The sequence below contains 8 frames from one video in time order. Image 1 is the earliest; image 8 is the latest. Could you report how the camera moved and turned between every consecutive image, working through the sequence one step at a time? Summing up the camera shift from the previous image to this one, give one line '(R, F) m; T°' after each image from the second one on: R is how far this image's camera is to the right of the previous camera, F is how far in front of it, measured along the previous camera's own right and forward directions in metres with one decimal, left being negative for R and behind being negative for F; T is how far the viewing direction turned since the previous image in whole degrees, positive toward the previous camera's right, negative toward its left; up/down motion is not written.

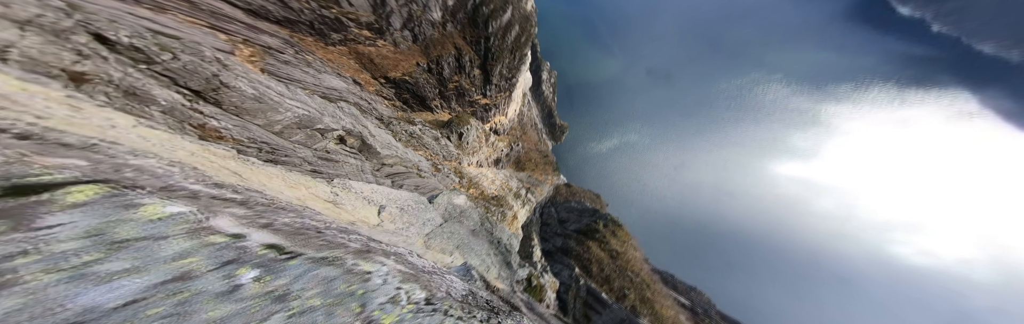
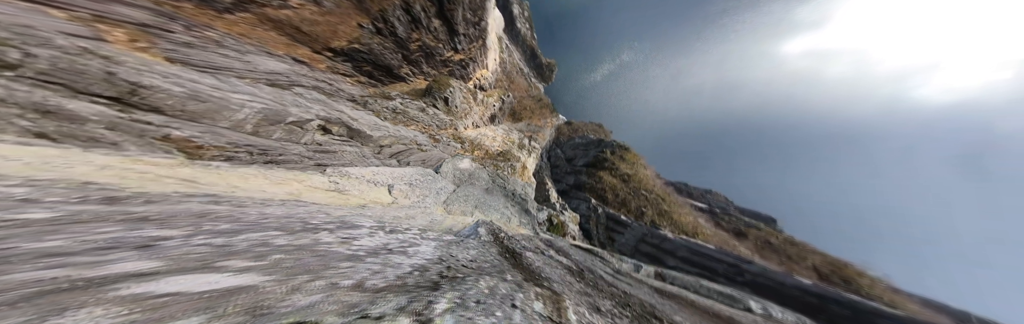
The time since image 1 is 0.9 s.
(+1.0, +0.7) m; -3°
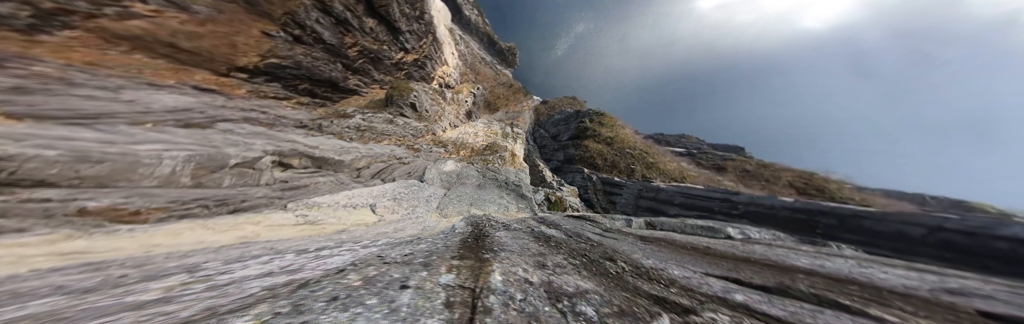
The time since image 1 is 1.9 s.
(+1.7, +0.1) m; +2°
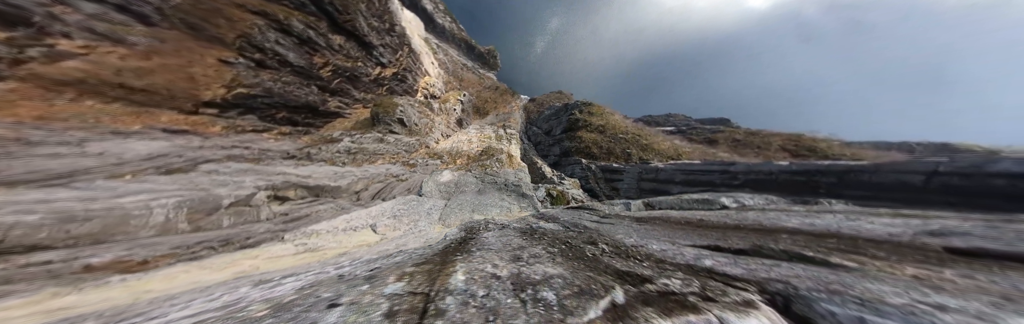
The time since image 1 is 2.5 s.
(+0.8, -0.1) m; 0°
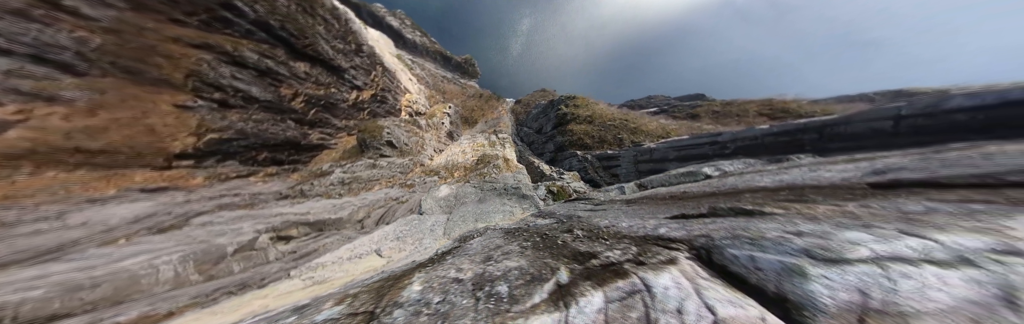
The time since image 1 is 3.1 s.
(+0.8, -0.4) m; +1°
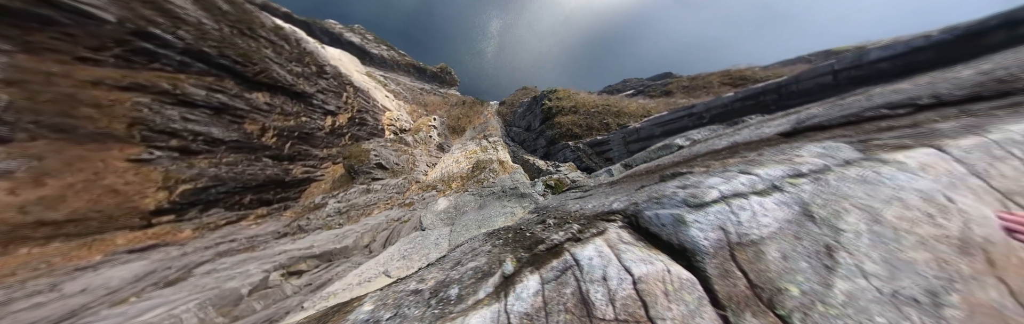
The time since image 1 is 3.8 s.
(+0.6, -0.6) m; +1°
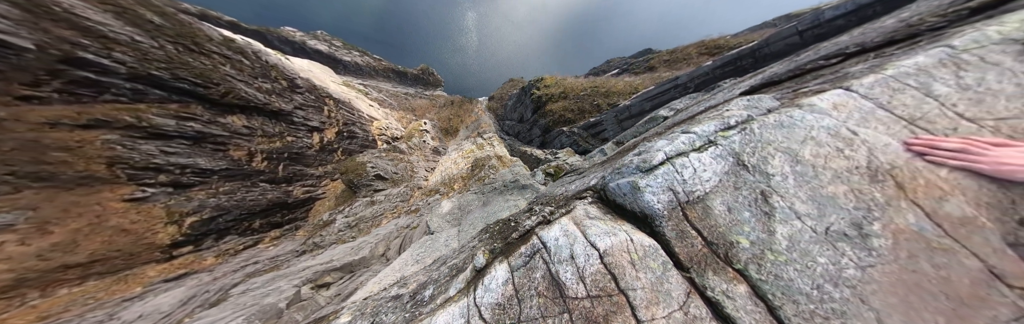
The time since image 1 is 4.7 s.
(+0.2, -0.4) m; +1°
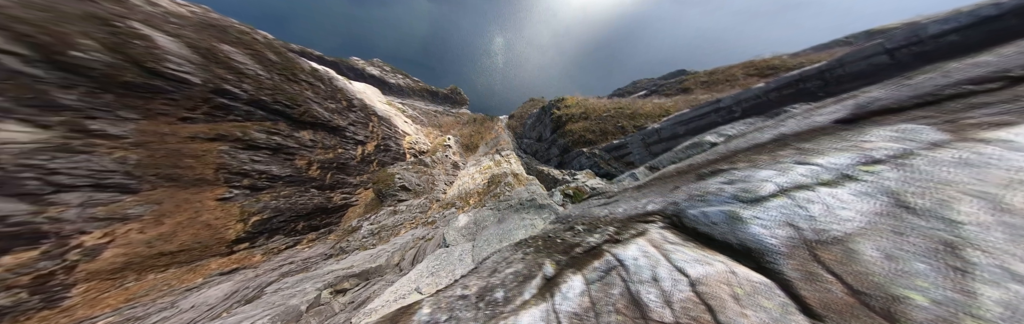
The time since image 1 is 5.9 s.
(-1.1, +0.1) m; -5°
